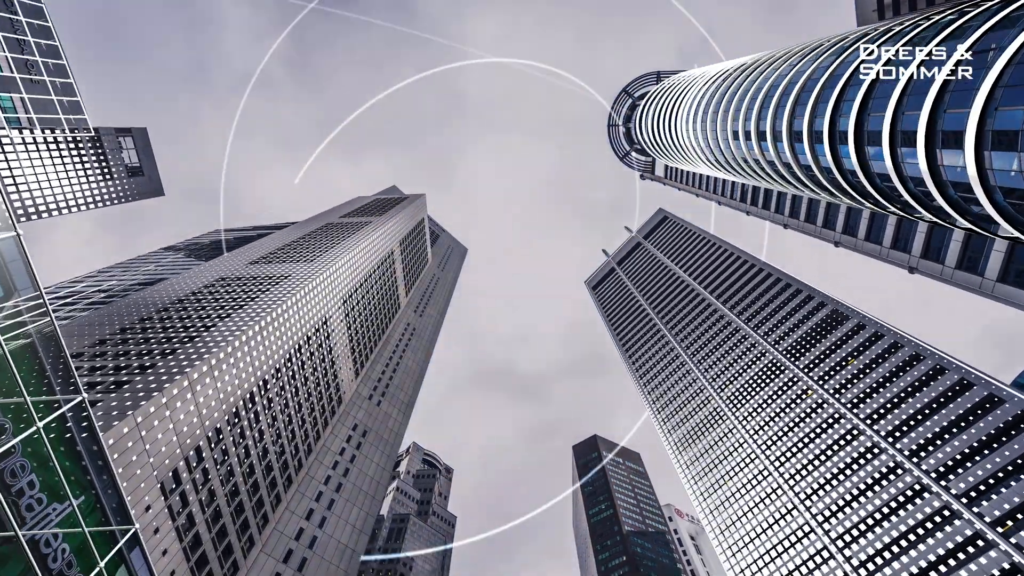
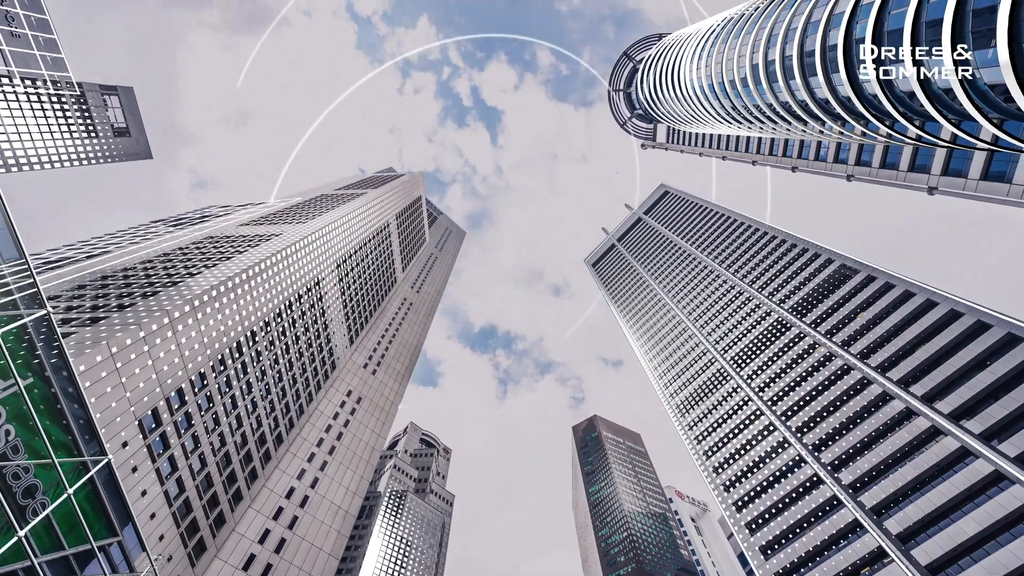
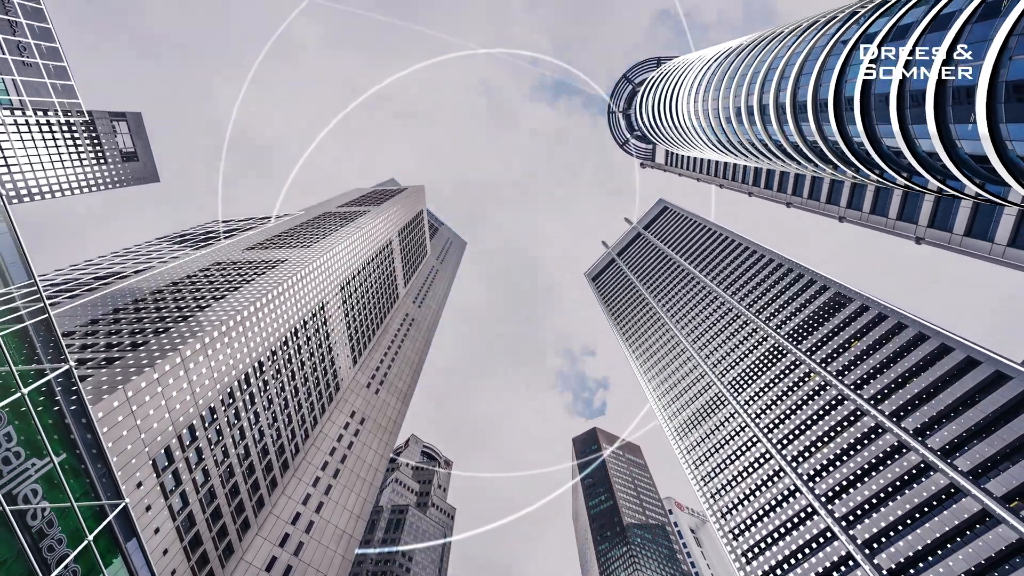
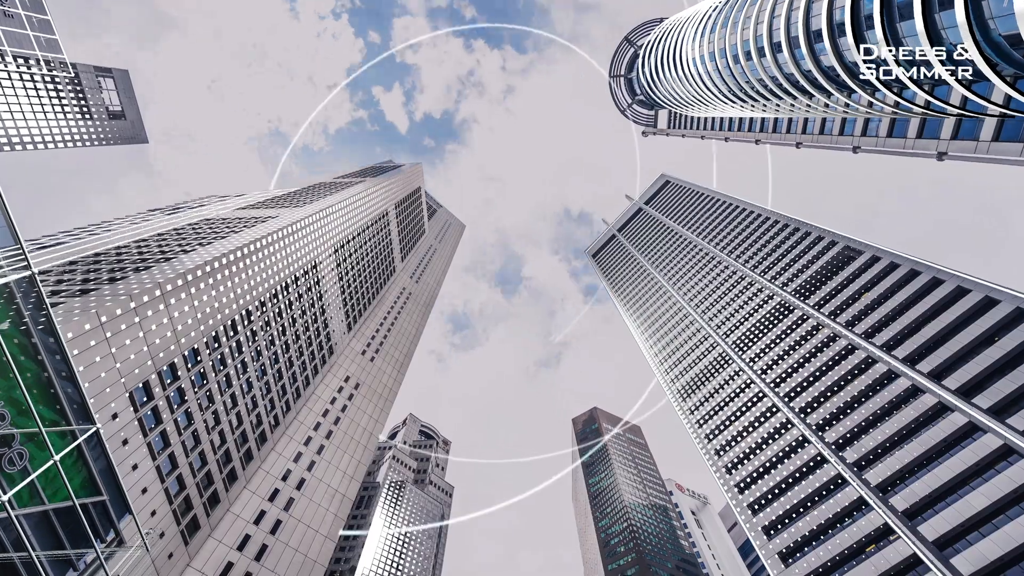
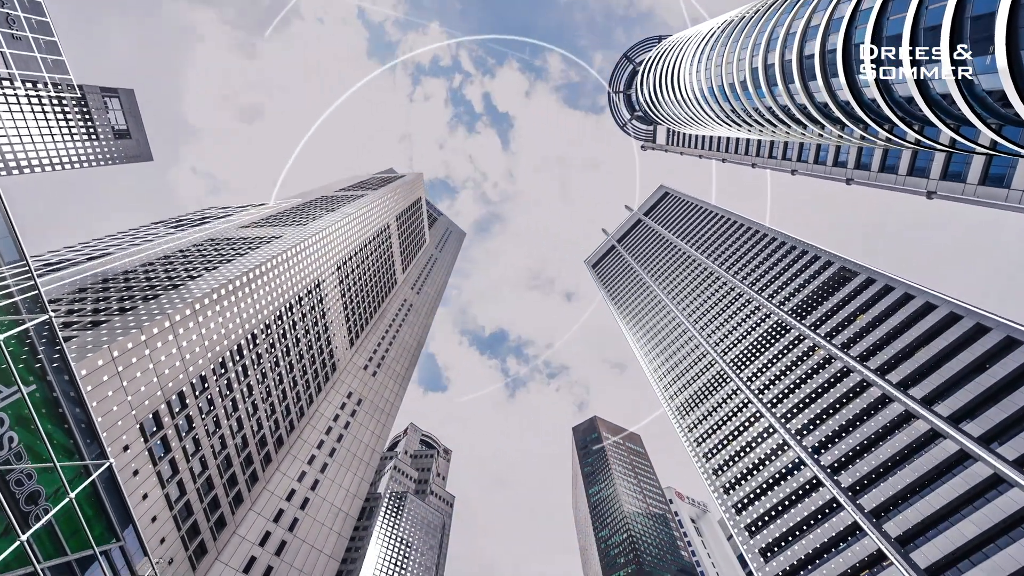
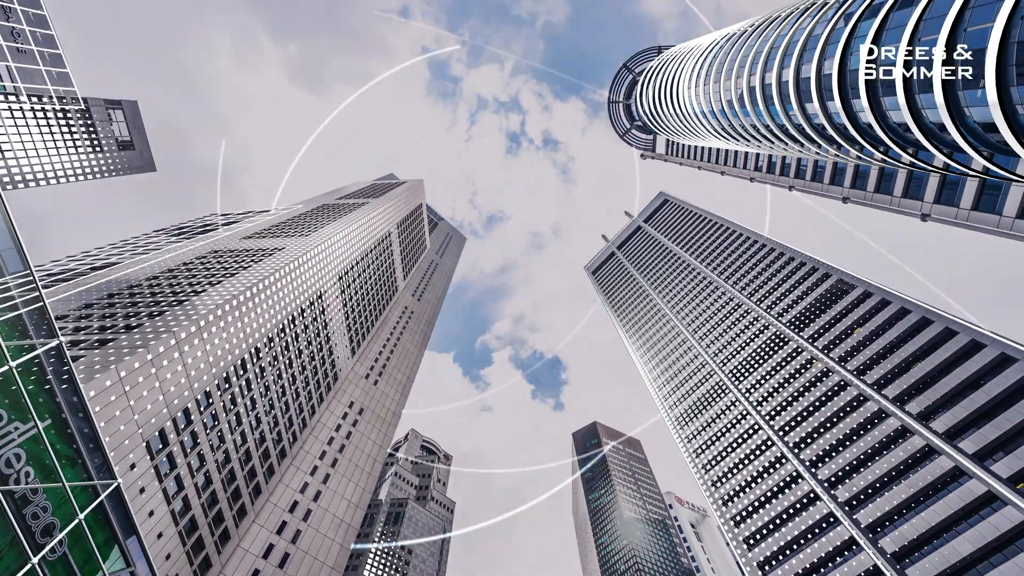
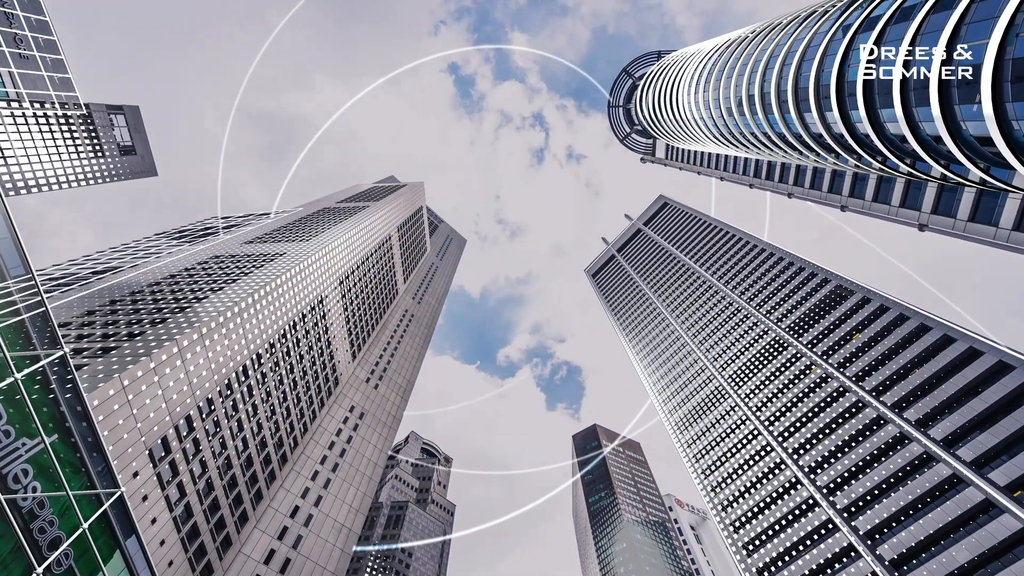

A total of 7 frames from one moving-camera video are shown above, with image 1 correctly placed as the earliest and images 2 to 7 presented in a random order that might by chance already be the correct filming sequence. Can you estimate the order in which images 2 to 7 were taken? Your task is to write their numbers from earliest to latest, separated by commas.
7, 5, 4, 2, 6, 3
